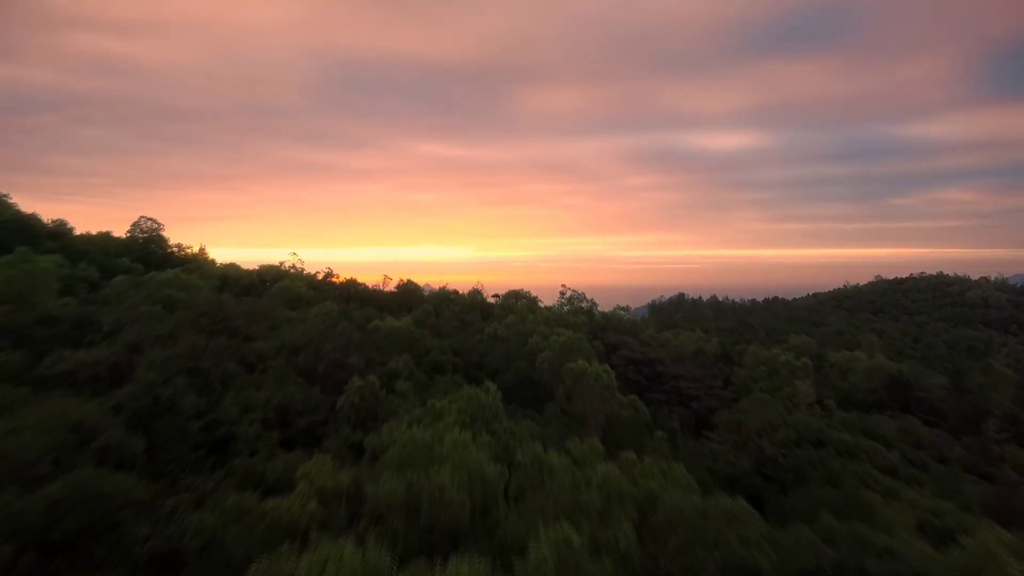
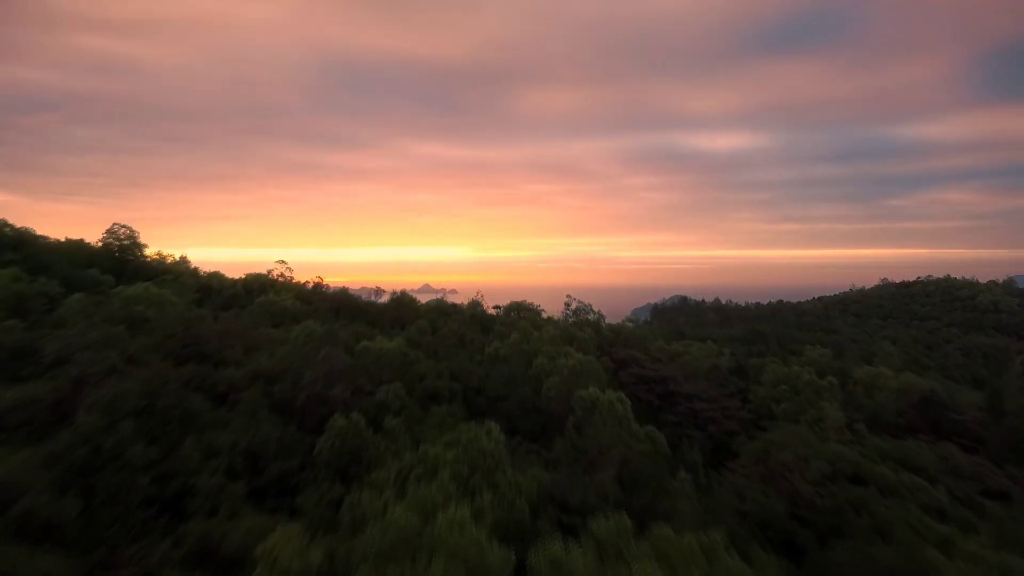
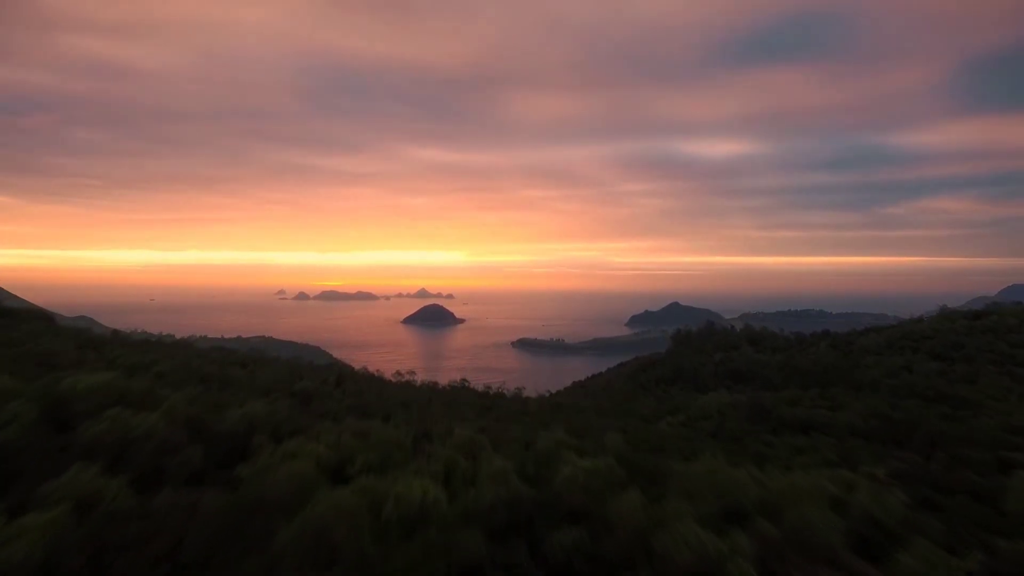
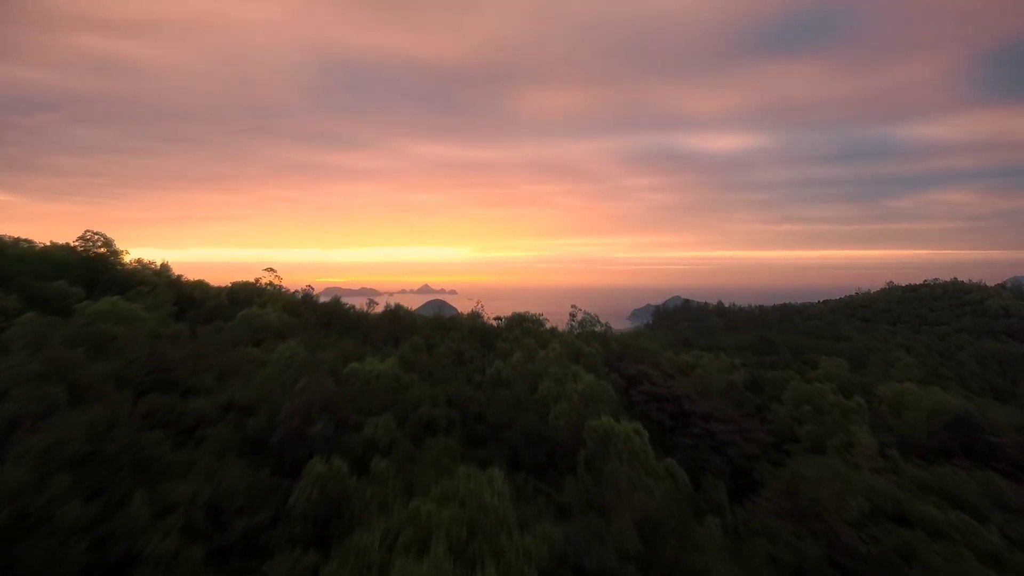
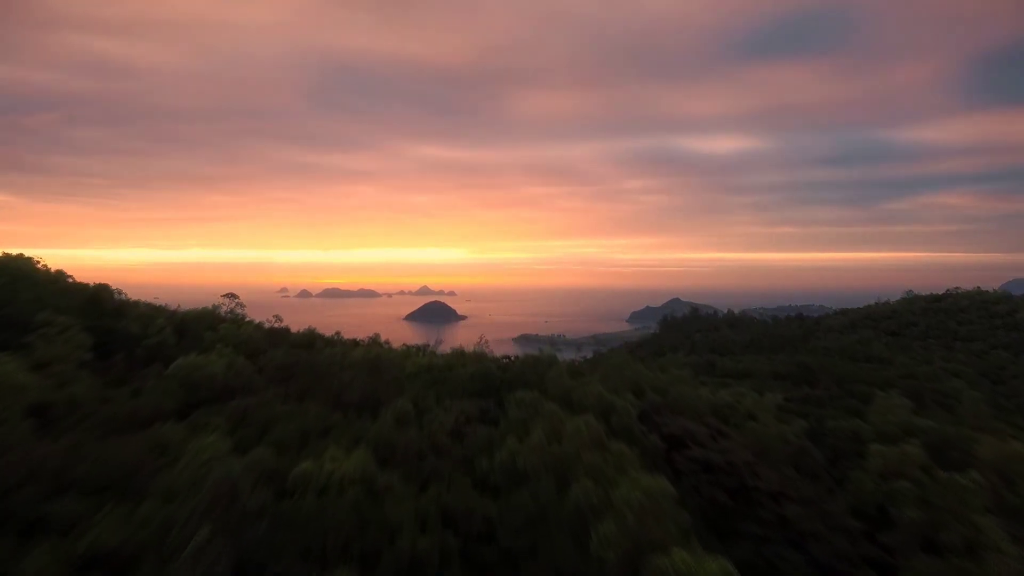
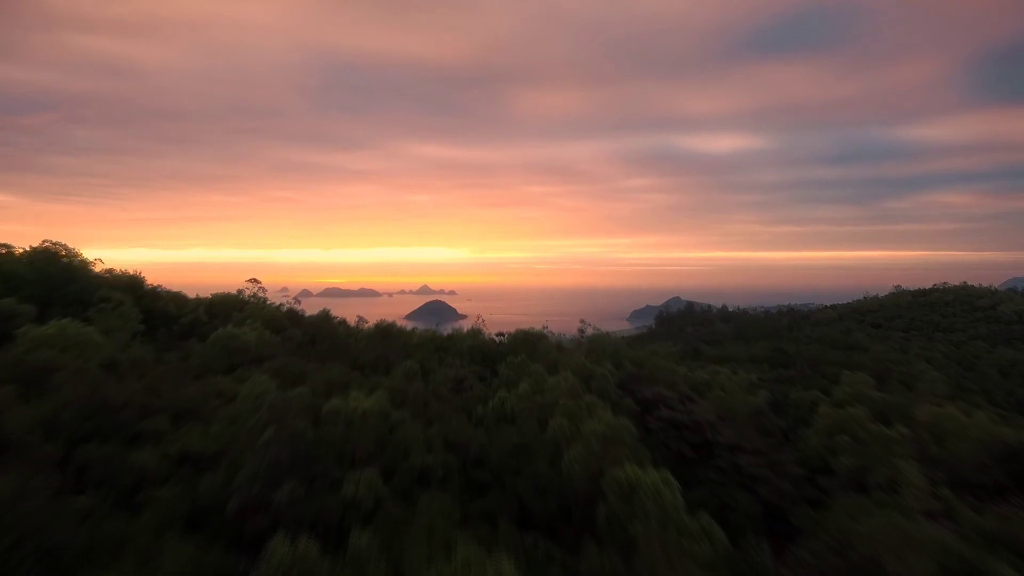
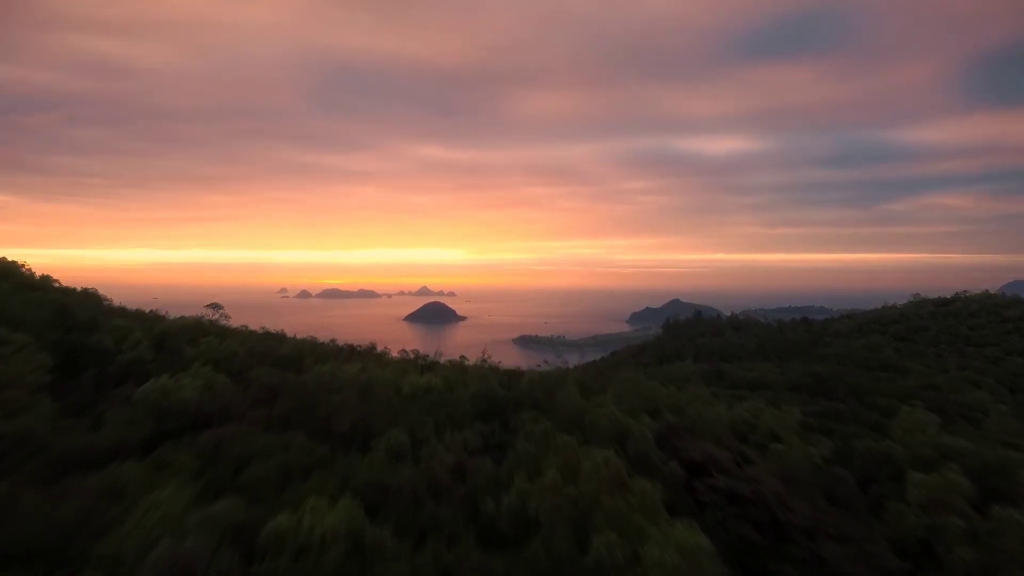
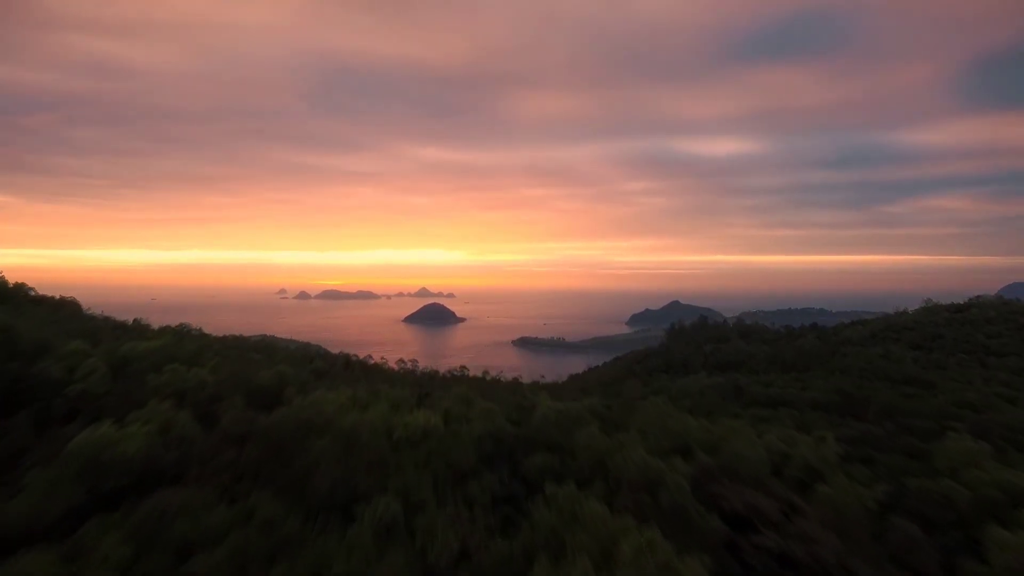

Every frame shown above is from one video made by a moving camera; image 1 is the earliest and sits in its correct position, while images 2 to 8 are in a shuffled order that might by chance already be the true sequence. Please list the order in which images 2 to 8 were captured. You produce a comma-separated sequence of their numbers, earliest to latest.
2, 4, 6, 5, 7, 8, 3
